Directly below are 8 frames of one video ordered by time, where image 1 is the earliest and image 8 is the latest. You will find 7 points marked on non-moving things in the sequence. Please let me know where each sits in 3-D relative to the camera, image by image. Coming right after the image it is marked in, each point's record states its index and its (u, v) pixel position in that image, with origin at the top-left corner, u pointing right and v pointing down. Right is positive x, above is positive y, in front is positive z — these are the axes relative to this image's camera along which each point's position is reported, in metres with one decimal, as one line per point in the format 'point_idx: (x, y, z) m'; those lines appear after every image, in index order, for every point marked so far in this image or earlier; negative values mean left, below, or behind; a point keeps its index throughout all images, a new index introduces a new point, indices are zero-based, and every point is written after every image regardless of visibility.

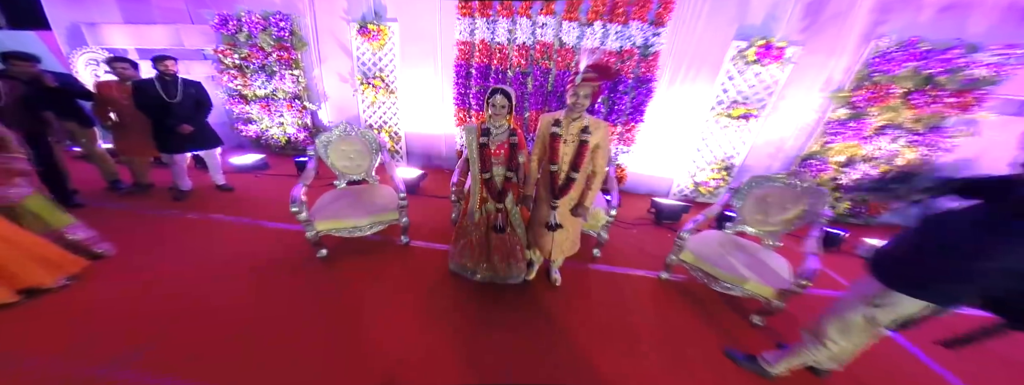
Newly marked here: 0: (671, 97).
0: (+1.2, +0.7, +1.9) m
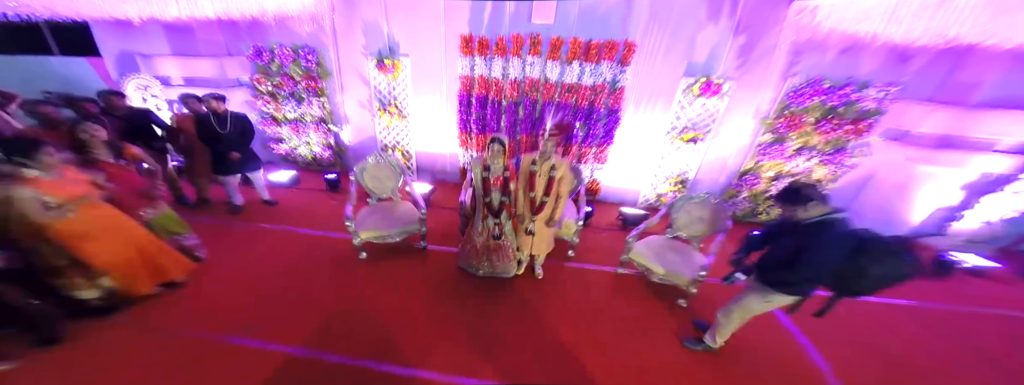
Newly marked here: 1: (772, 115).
0: (+1.1, +0.6, +2.3) m
1: (+2.1, +0.7, +2.0) m
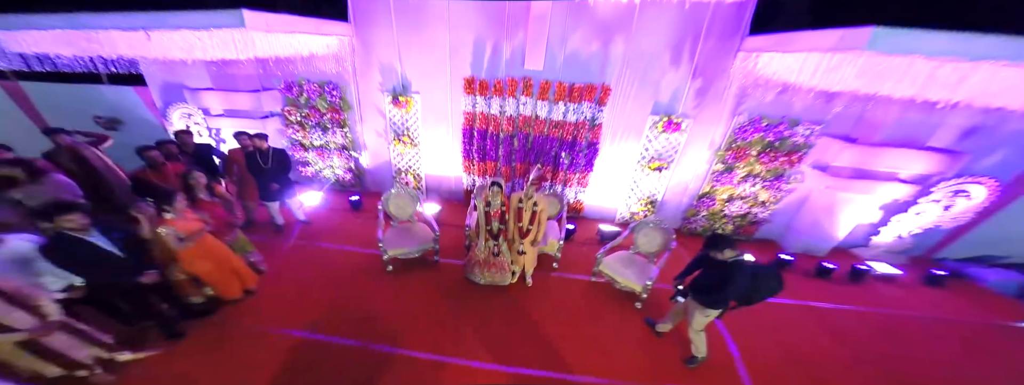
0: (+1.1, +0.4, +2.6) m
1: (+2.0, +0.5, +2.4) m
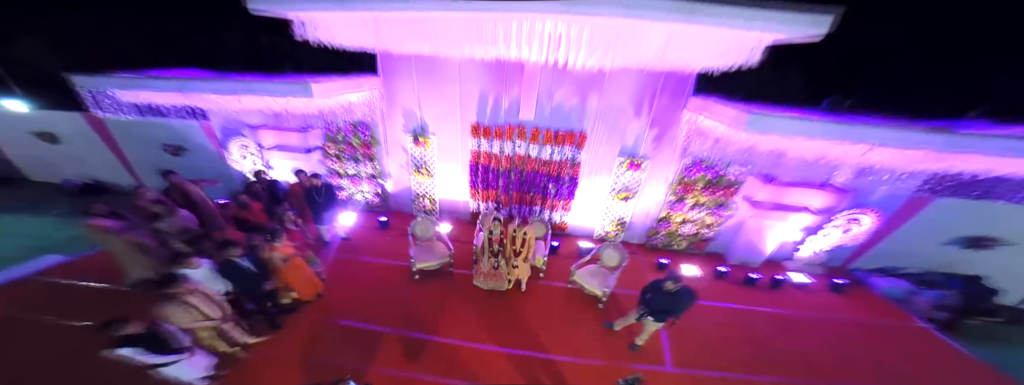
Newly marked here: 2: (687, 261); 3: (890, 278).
0: (+1.0, +0.1, +3.3) m
1: (+2.0, +0.2, +3.0) m
2: (+2.4, -1.0, +3.5) m
3: (+5.0, -1.1, +3.3) m
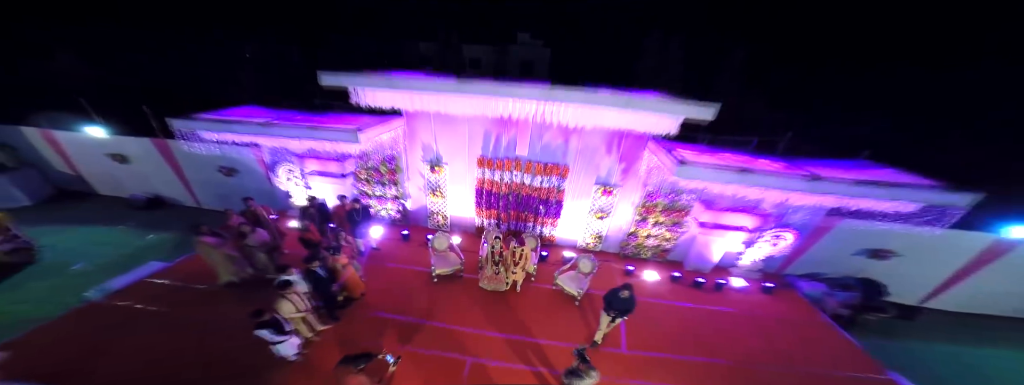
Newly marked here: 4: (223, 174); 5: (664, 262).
0: (+1.0, -0.2, +4.1) m
1: (+2.0, -0.2, +3.8) m
2: (+2.4, -1.3, +4.3) m
3: (+5.0, -1.5, +4.1) m
4: (-5.8, +0.4, +4.9) m
5: (+2.7, -1.2, +4.4) m
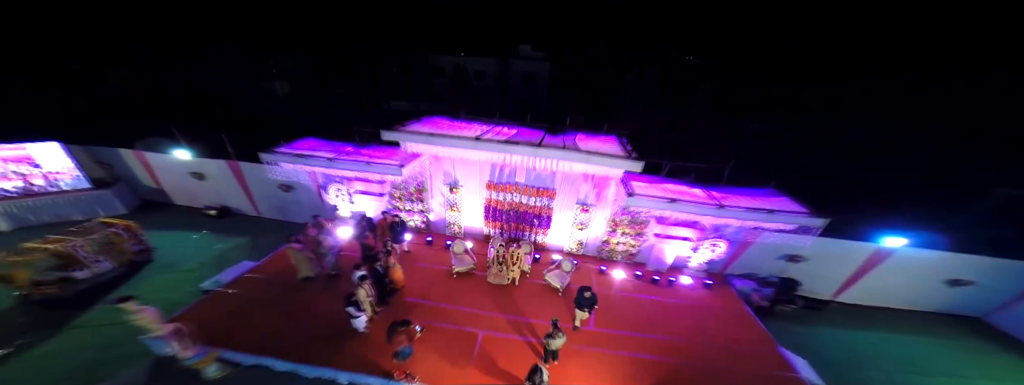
0: (+1.0, -0.6, +5.3) m
1: (+2.0, -0.5, +5.0) m
2: (+2.4, -1.7, +5.5) m
3: (+5.0, -1.9, +5.3) m
4: (-5.8, +0.1, +6.2) m
5: (+2.7, -1.6, +5.6) m
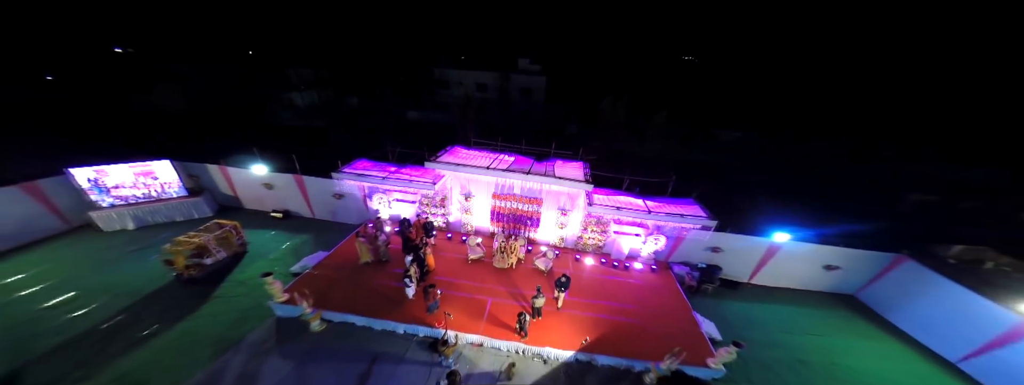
0: (+1.0, -0.8, +7.2) m
1: (+2.0, -0.8, +6.9) m
2: (+2.4, -1.9, +7.4) m
3: (+5.0, -2.1, +7.2) m
4: (-5.8, -0.2, +8.1) m
5: (+2.7, -1.9, +7.5) m
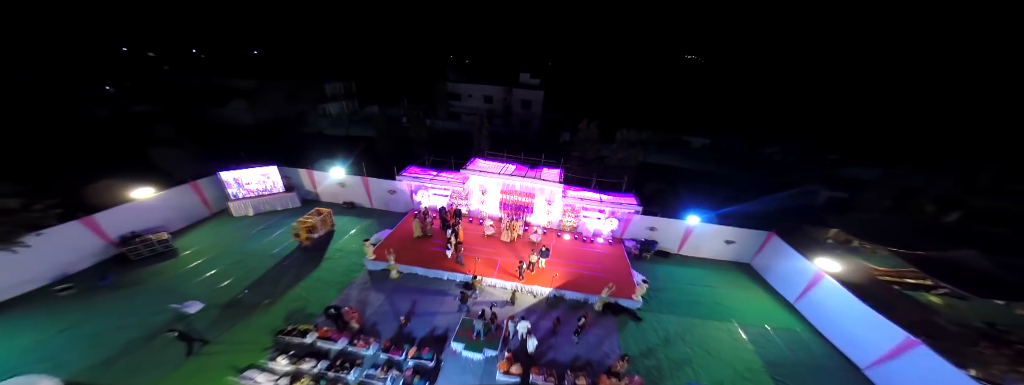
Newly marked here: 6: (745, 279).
0: (+1.1, -0.7, +10.5) m
1: (+2.0, -0.7, +10.2) m
2: (+2.5, -1.8, +10.8) m
3: (+5.1, -2.0, +10.5) m
4: (-5.7, 0.0, +11.4) m
5: (+2.8, -1.7, +10.9) m
6: (+9.4, -3.5, +9.9) m
